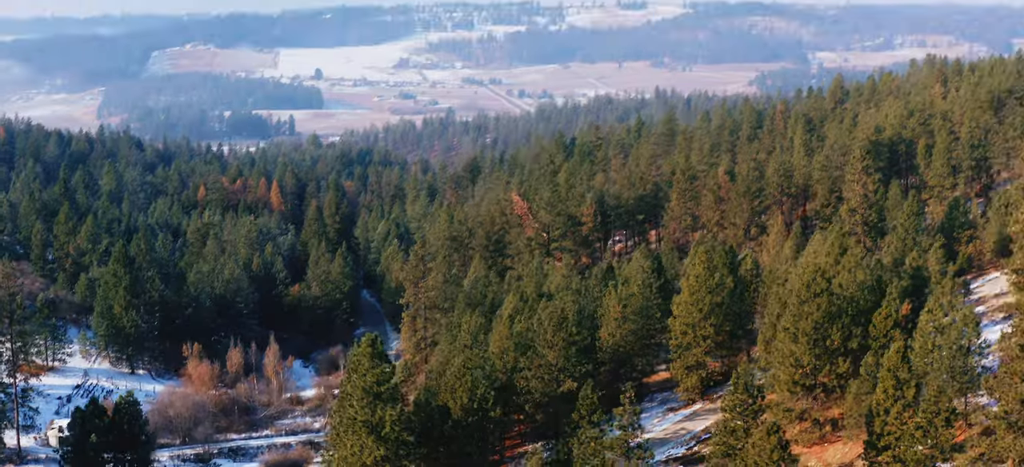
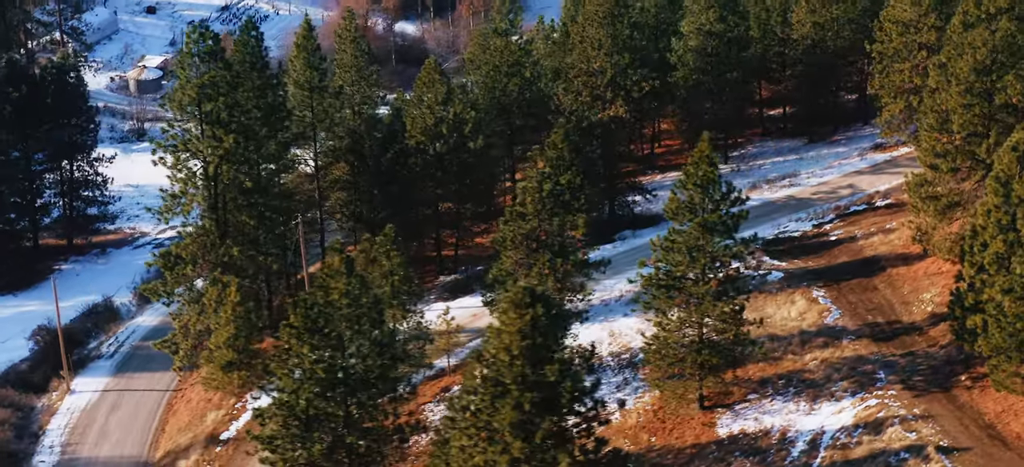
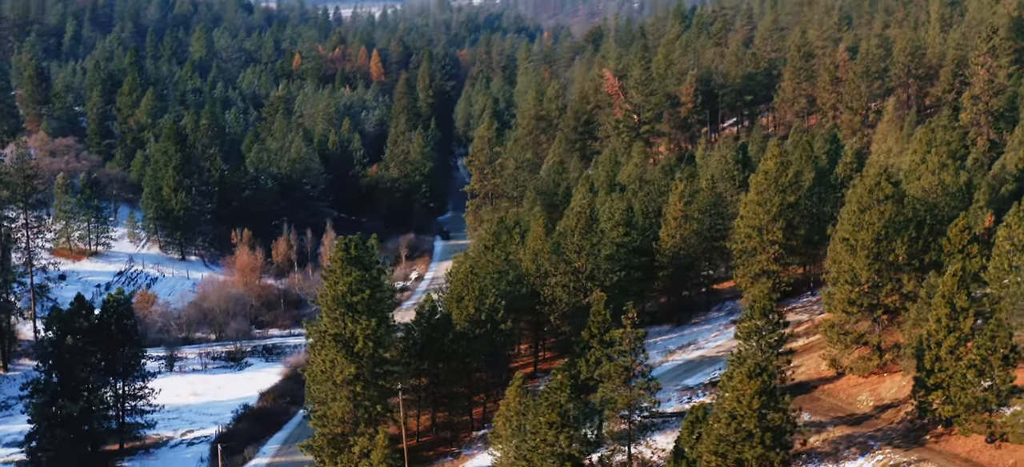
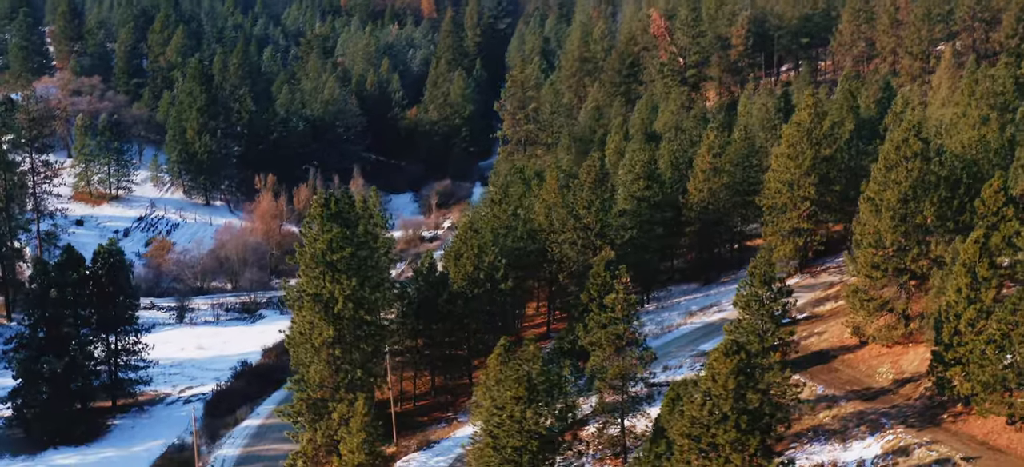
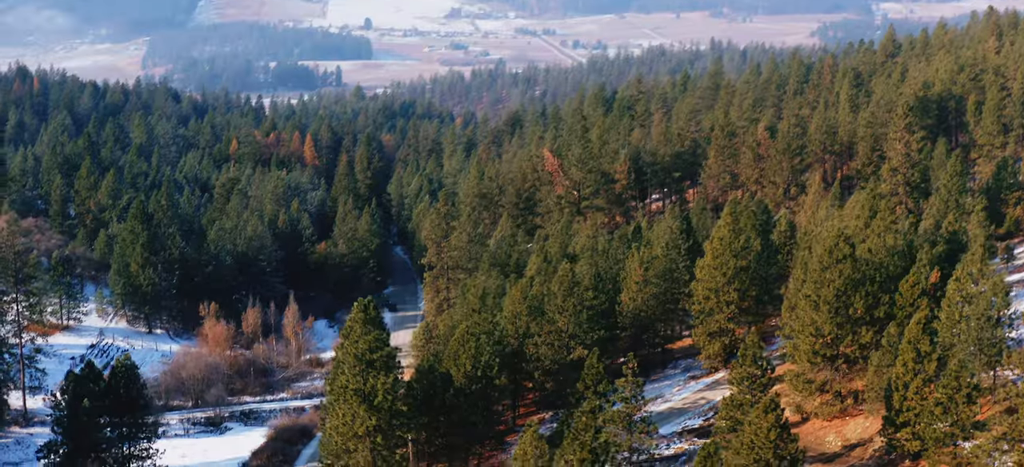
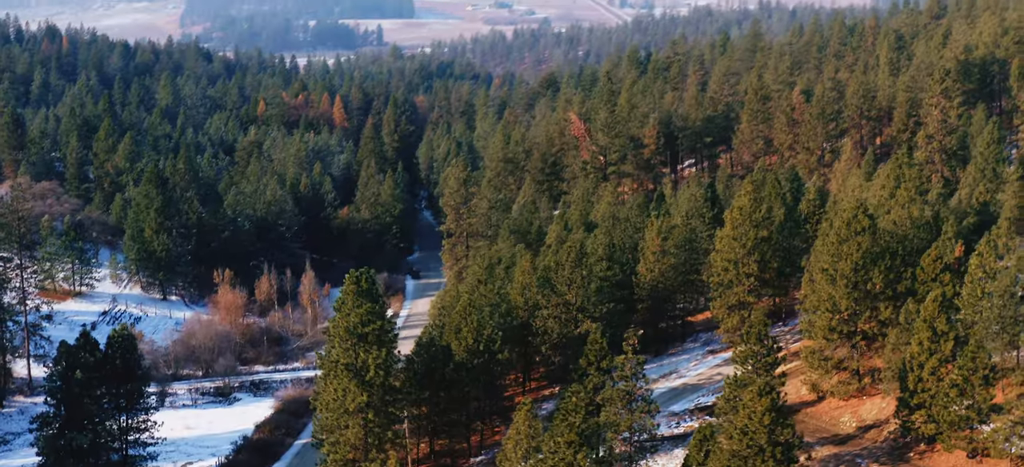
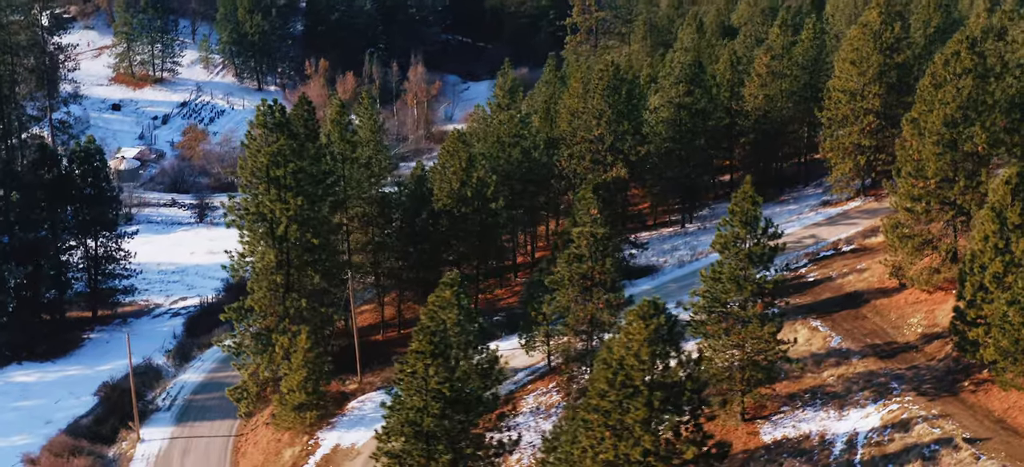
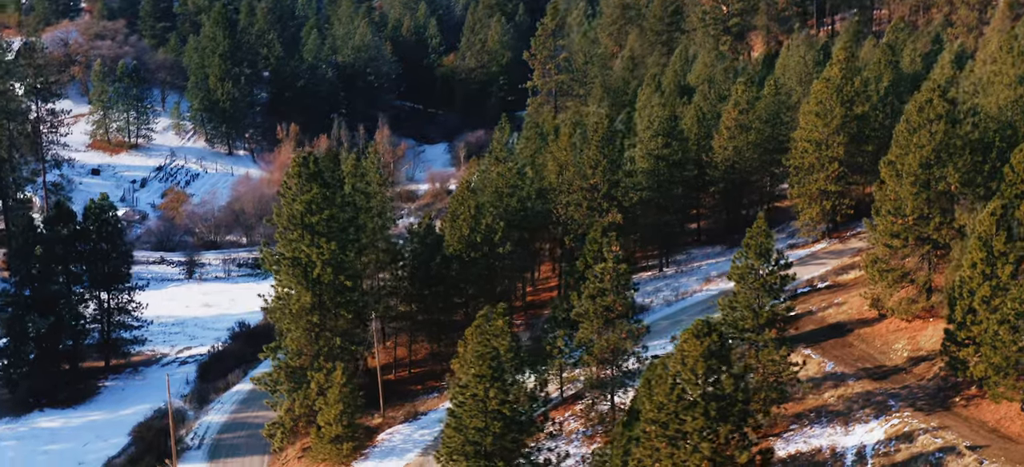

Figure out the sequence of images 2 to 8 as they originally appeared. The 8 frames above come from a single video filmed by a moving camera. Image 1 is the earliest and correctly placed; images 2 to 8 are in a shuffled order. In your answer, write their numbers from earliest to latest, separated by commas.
5, 6, 3, 4, 8, 7, 2
